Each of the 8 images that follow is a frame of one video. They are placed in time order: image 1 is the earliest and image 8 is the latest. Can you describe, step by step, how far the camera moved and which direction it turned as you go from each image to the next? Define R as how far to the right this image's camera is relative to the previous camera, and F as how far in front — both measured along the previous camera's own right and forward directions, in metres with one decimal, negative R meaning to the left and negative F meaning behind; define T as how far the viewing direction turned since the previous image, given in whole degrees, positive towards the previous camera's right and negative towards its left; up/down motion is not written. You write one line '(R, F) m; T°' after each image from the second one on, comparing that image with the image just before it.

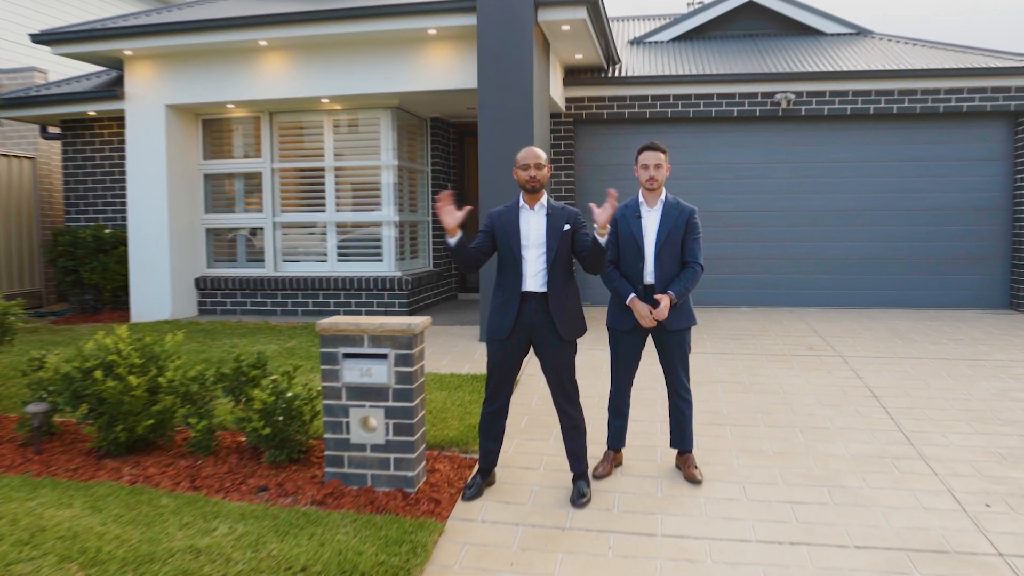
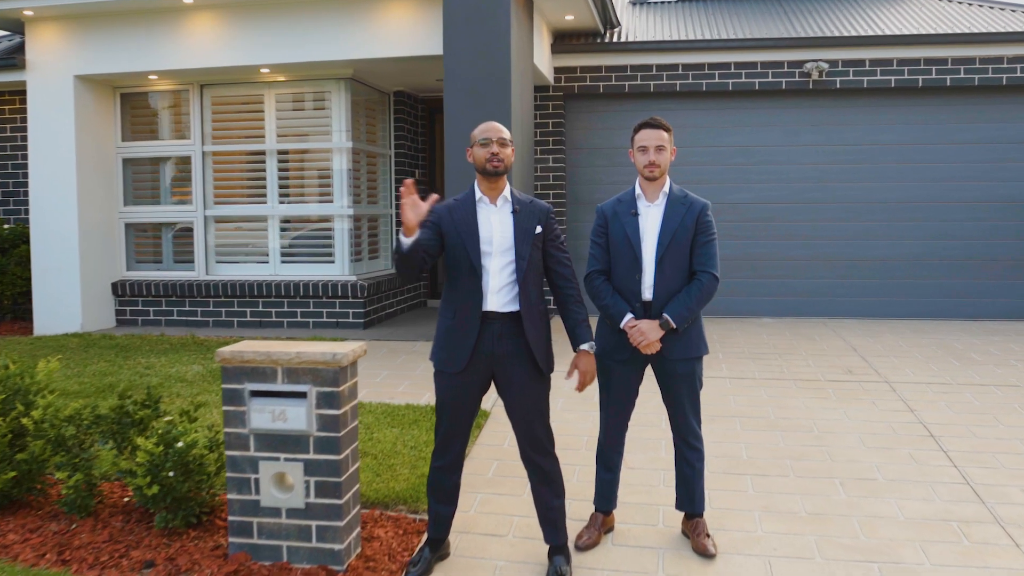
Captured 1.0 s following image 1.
(+0.1, +1.2) m; 0°
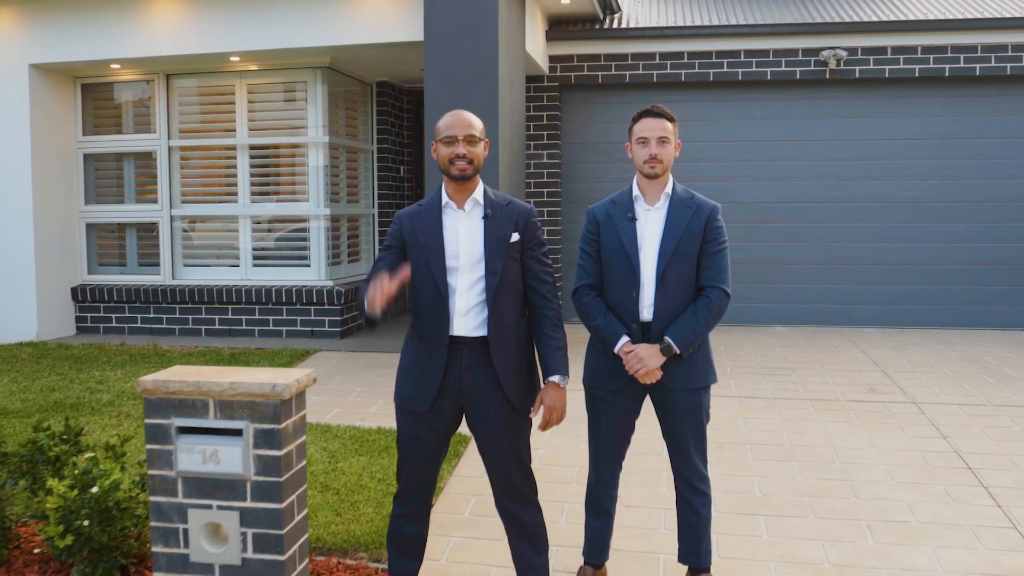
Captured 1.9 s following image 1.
(+0.1, +0.6) m; 0°
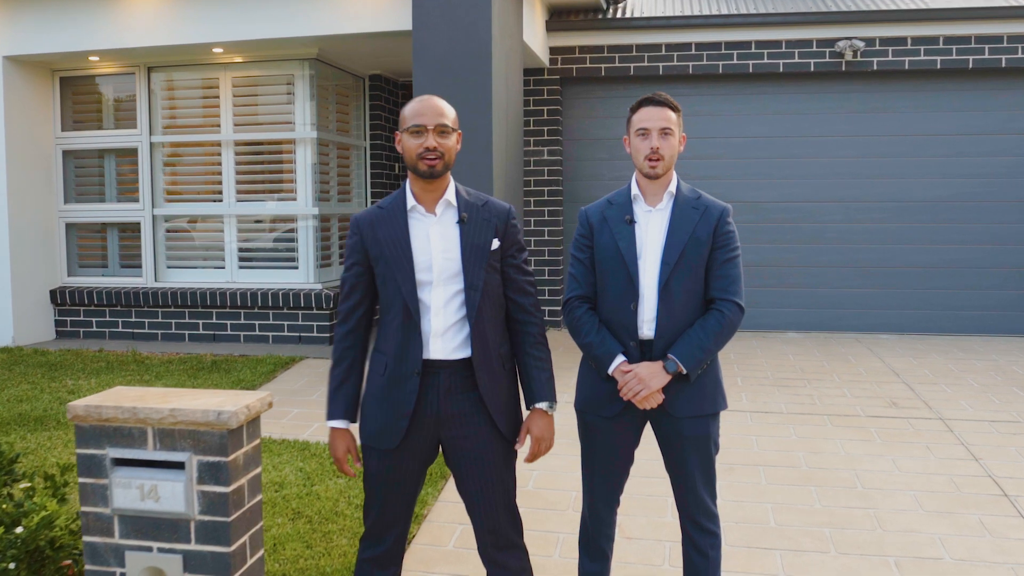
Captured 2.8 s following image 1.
(+0.1, +0.4) m; 0°
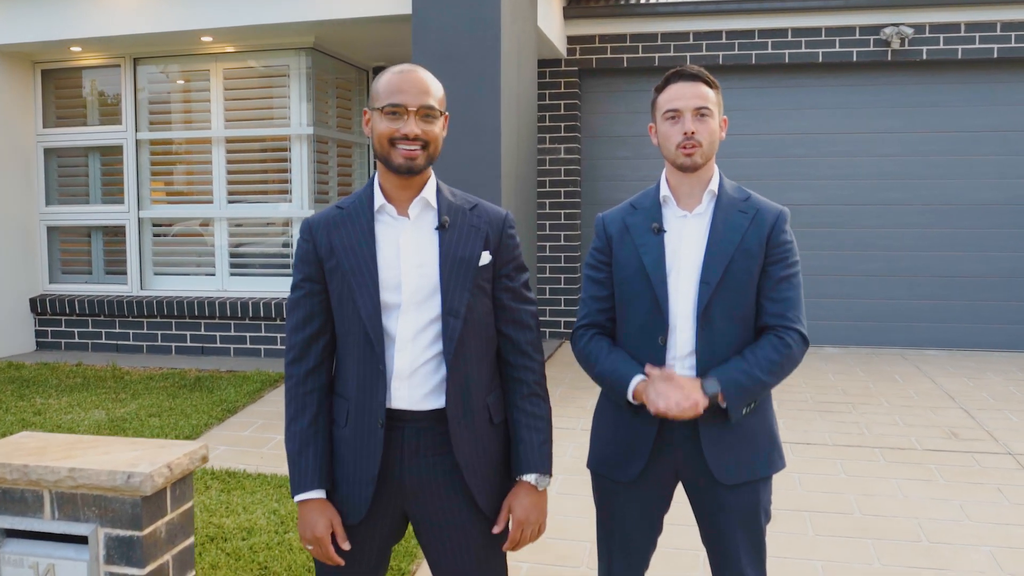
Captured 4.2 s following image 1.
(0.0, +0.6) m; -1°
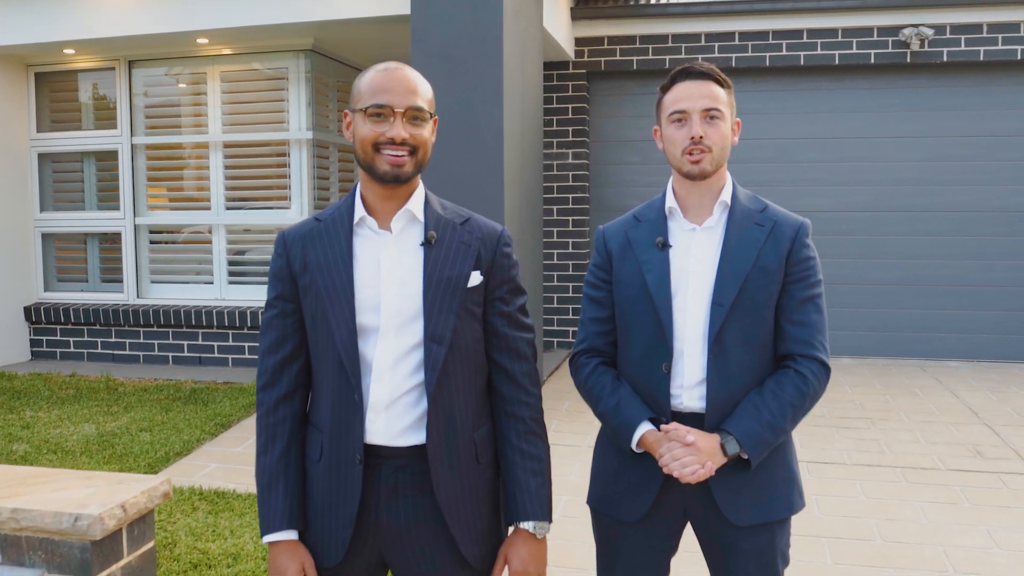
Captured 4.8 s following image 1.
(0.0, +0.2) m; -1°
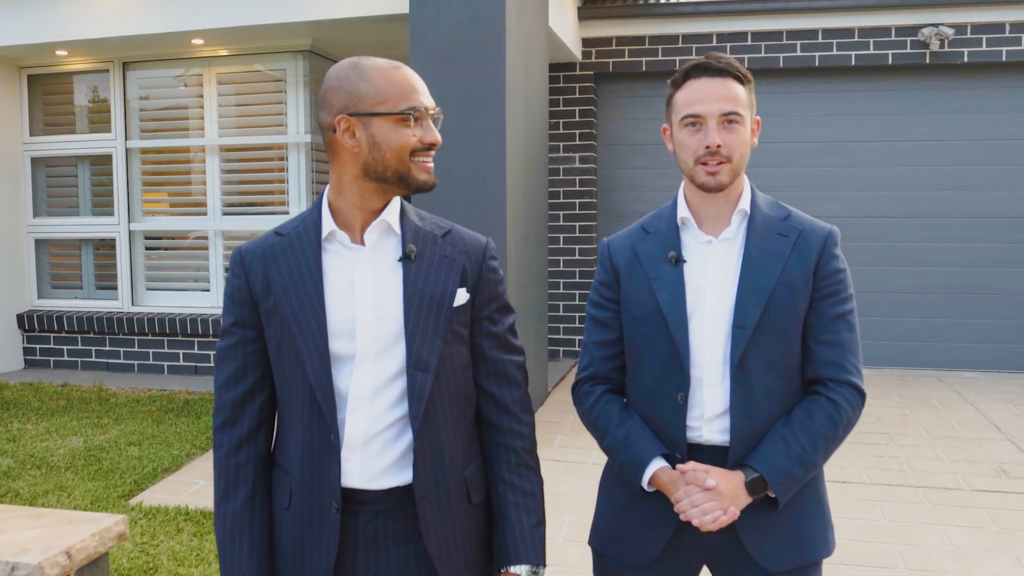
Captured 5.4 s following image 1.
(0.0, +0.2) m; 0°
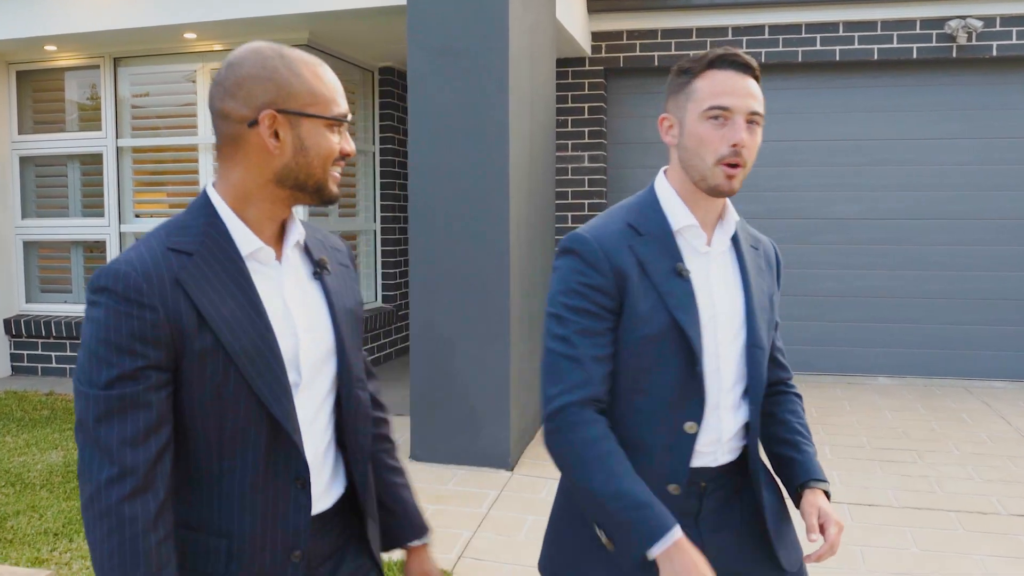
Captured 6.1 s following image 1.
(0.0, +0.3) m; 0°
